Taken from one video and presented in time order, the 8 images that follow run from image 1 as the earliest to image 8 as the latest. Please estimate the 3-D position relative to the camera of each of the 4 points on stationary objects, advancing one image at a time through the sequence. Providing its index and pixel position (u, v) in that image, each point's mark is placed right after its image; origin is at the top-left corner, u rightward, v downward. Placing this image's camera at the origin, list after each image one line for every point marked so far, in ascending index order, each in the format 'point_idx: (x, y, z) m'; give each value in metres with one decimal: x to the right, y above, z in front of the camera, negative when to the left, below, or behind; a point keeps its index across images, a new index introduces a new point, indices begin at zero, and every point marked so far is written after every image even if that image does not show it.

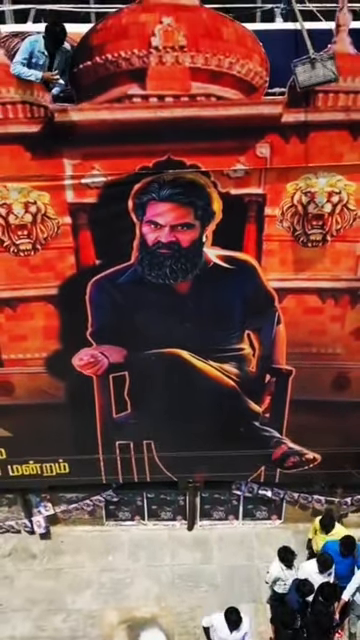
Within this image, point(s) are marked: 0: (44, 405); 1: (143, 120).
0: (-1.0, -0.6, +10.3) m
1: (-0.2, +1.1, +7.8) m
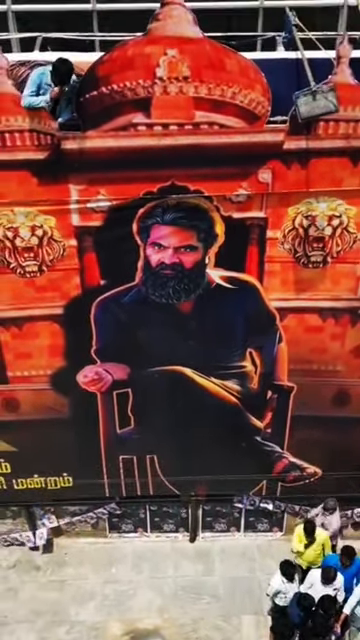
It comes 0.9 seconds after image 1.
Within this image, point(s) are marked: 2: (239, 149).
0: (-1.0, -0.8, +10.5) m
1: (-0.2, +1.0, +8.0) m
2: (+0.4, +1.0, +8.0) m
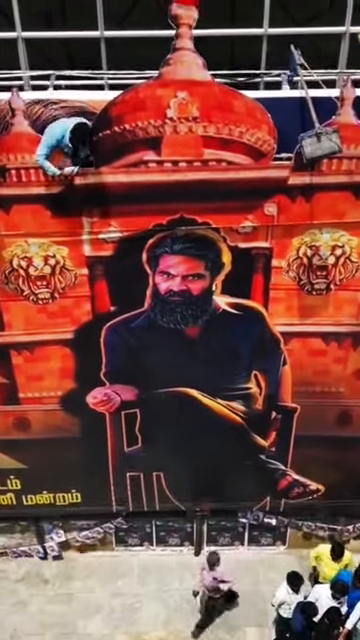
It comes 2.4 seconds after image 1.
0: (-1.0, -0.9, +10.7) m
1: (-0.1, +0.8, +8.3) m
2: (+0.4, +0.8, +8.3) m
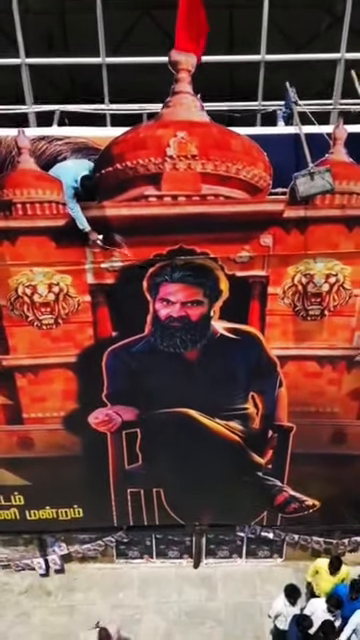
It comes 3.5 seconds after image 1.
0: (-1.0, -1.1, +11.1) m
1: (-0.2, +0.6, +8.6) m
2: (+0.4, +0.6, +8.6) m
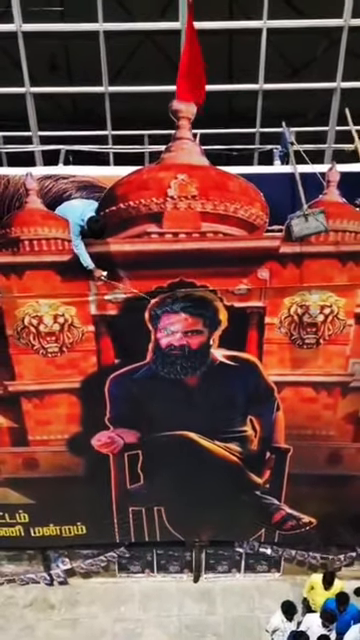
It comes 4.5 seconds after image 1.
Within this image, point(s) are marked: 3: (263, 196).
0: (-1.0, -1.3, +11.4) m
1: (-0.1, +0.4, +8.9) m
2: (+0.4, +0.4, +9.0) m
3: (+0.6, +0.8, +8.9) m
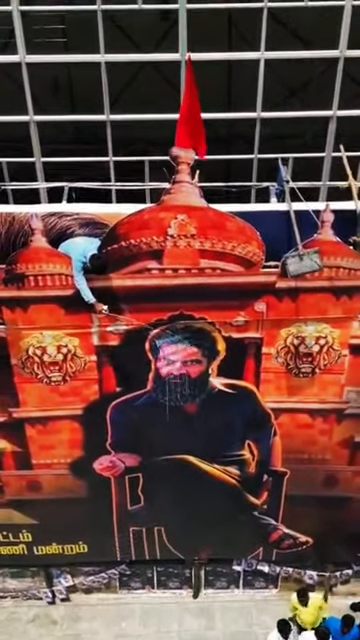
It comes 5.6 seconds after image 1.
0: (-1.0, -1.5, +11.7) m
1: (-0.2, +0.2, +9.2) m
2: (+0.4, +0.2, +9.3) m
3: (+0.6, +0.6, +9.2) m
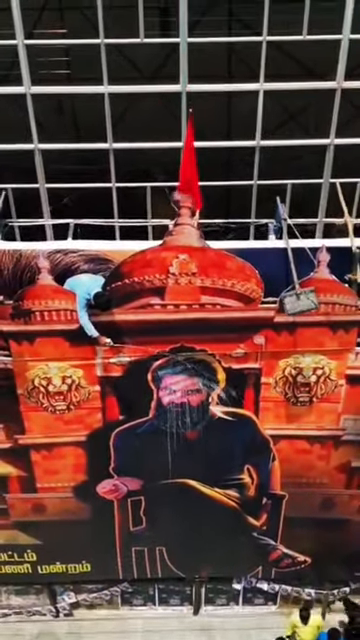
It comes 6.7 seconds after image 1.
0: (-1.0, -1.8, +12.0) m
1: (-0.1, 0.0, +9.5) m
2: (+0.4, 0.0, +9.6) m
3: (+0.6, +0.3, +9.5) m
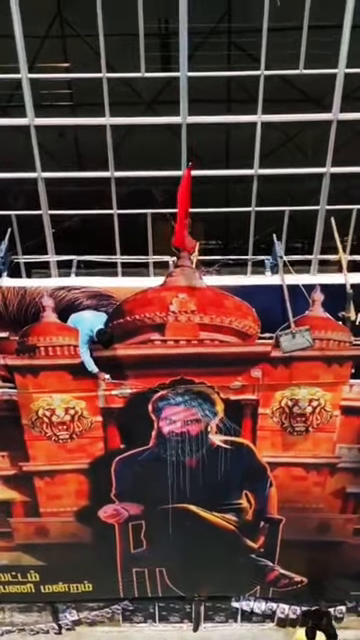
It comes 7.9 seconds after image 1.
0: (-1.0, -2.0, +12.3) m
1: (-0.1, -0.2, +9.8) m
2: (+0.4, -0.2, +9.9) m
3: (+0.6, +0.1, +9.9) m
